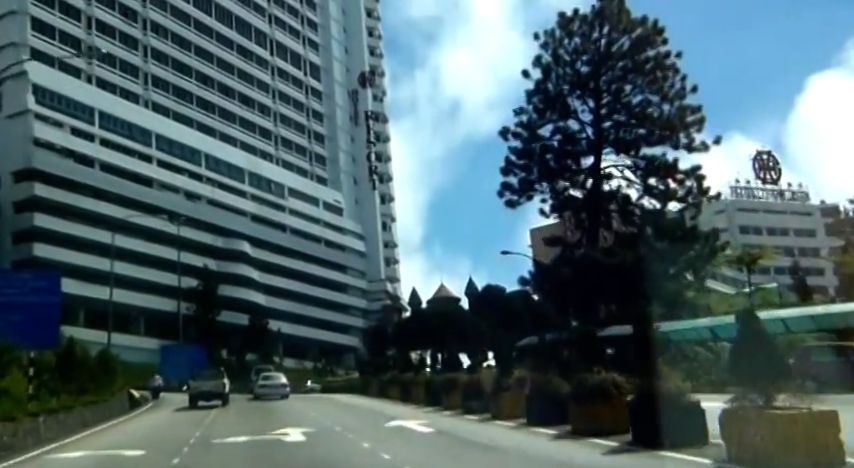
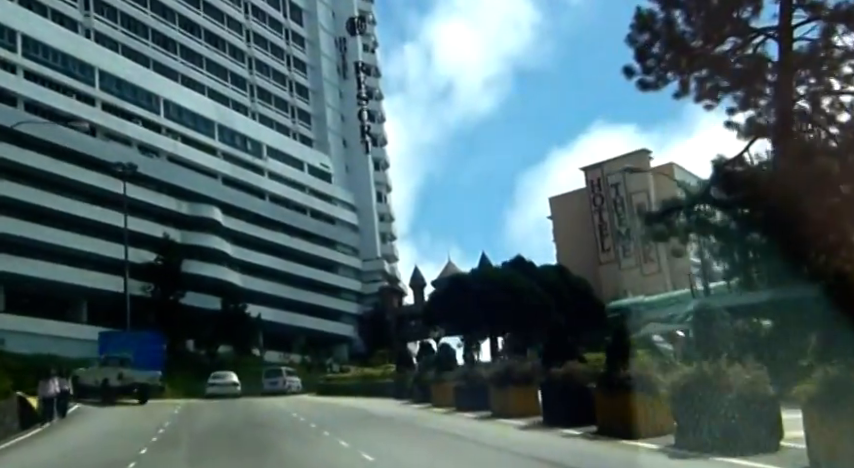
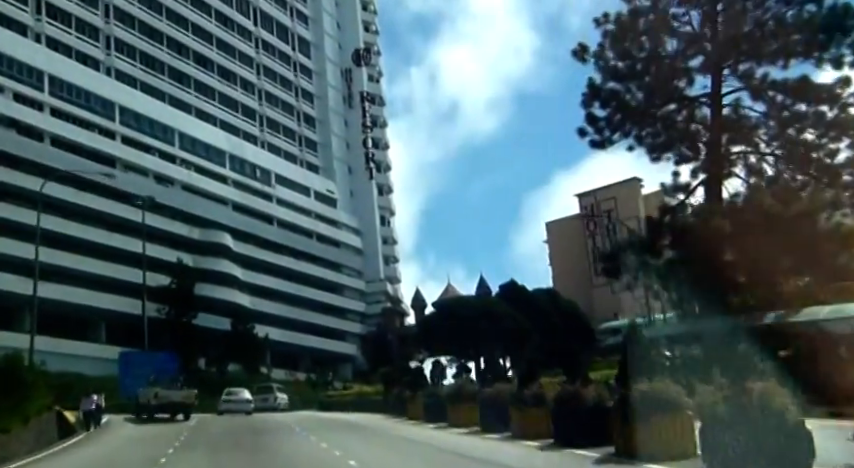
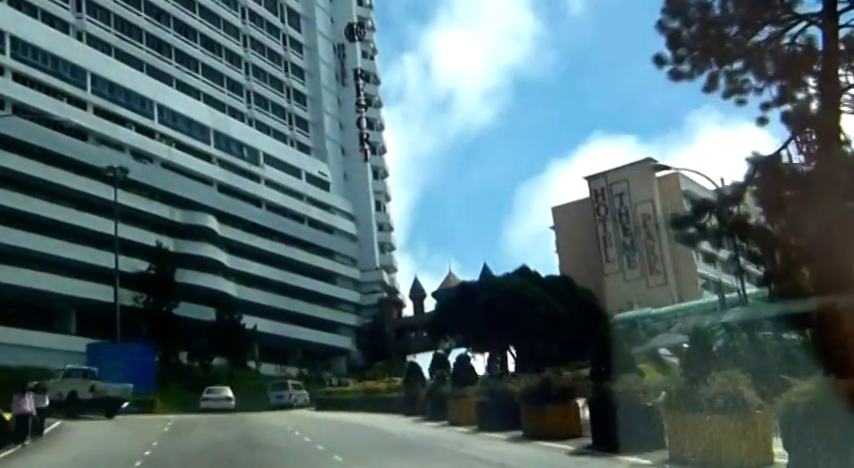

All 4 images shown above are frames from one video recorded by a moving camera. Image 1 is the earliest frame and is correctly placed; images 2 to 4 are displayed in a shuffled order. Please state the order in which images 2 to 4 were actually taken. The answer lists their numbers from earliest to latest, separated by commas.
3, 2, 4
